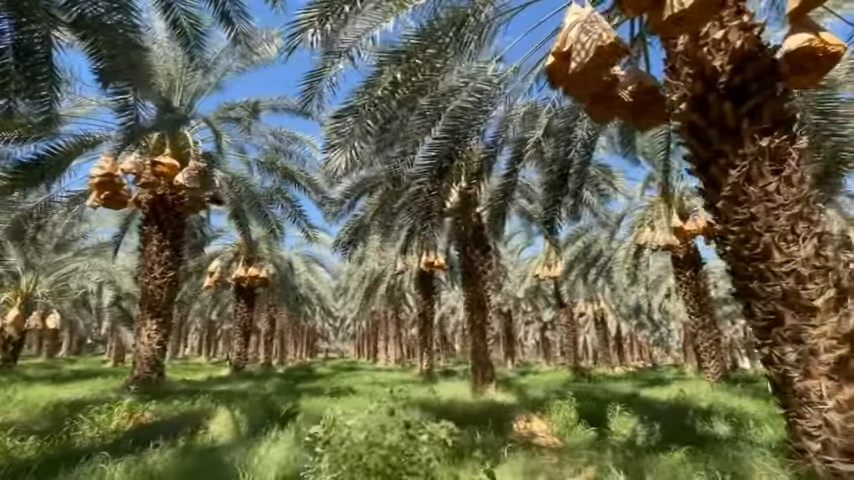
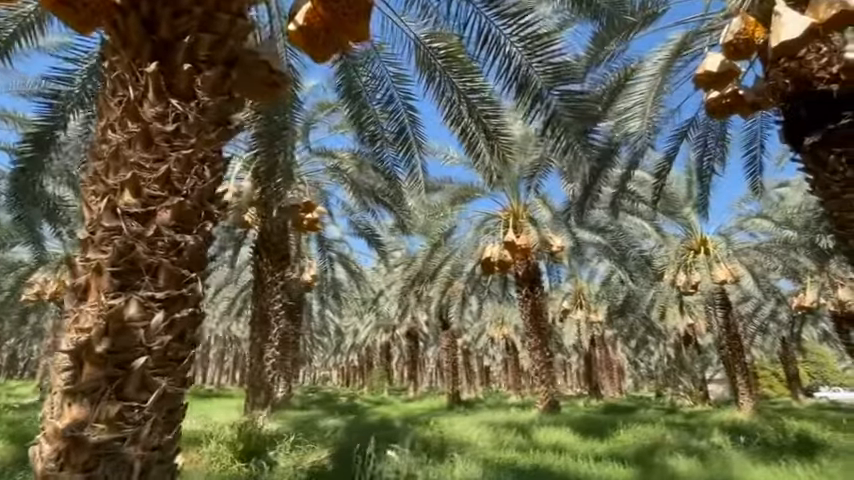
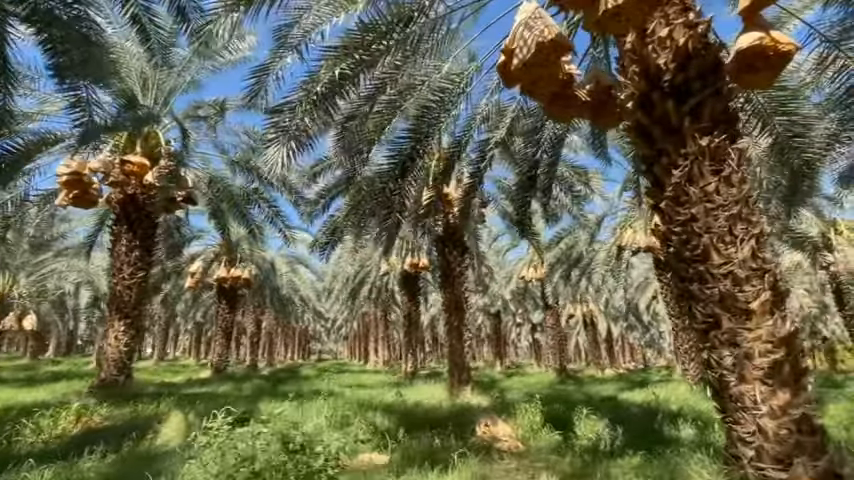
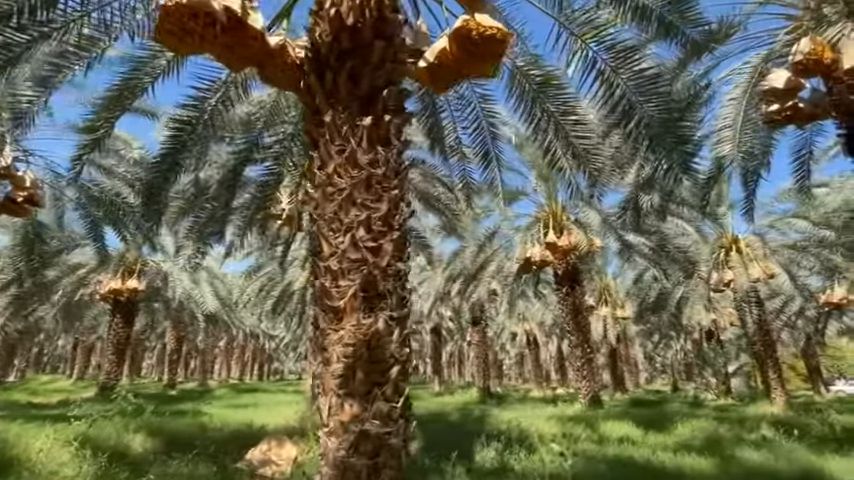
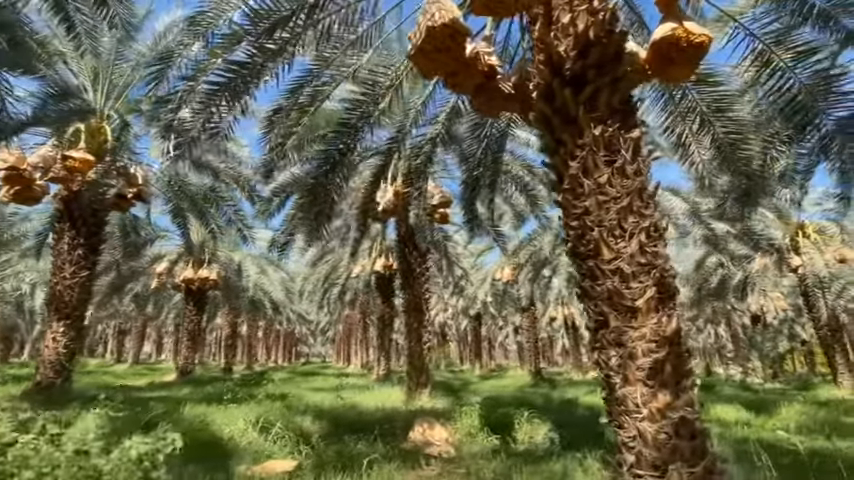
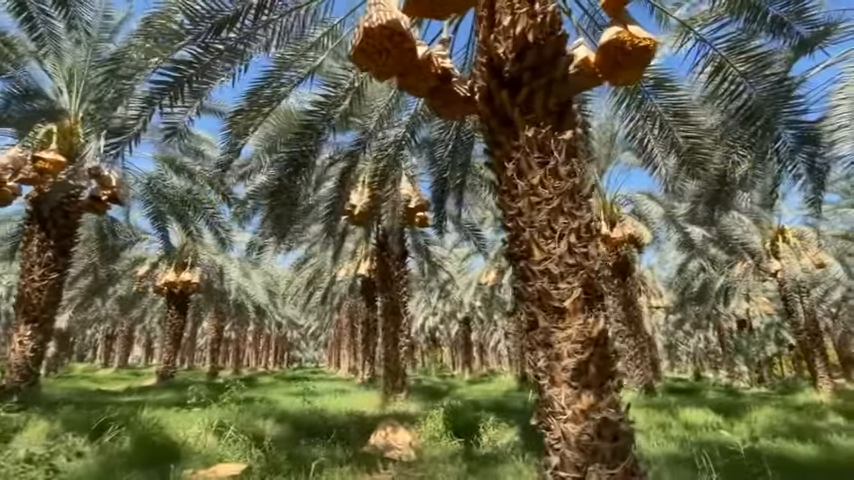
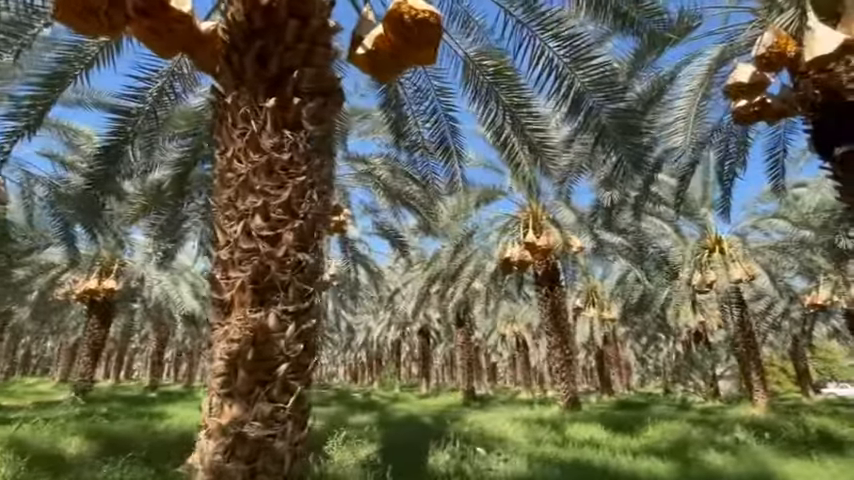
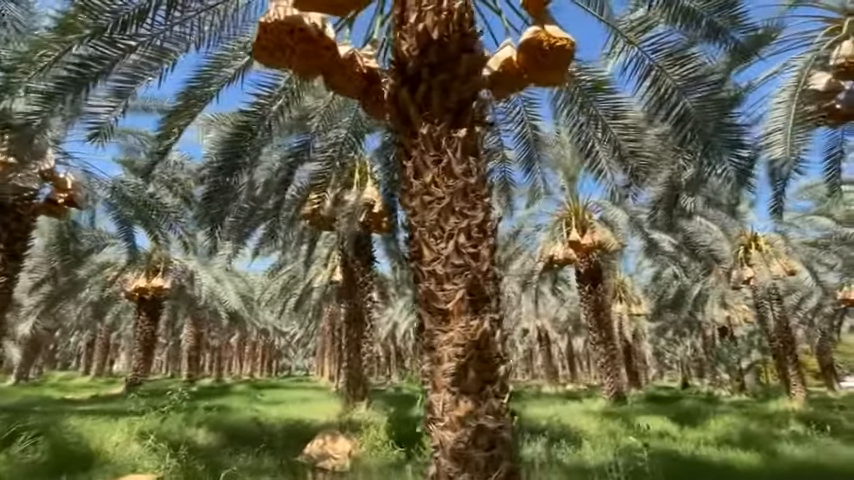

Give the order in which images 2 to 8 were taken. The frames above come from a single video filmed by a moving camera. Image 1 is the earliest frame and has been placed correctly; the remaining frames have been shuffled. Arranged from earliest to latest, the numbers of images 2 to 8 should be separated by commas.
3, 5, 6, 8, 4, 7, 2
